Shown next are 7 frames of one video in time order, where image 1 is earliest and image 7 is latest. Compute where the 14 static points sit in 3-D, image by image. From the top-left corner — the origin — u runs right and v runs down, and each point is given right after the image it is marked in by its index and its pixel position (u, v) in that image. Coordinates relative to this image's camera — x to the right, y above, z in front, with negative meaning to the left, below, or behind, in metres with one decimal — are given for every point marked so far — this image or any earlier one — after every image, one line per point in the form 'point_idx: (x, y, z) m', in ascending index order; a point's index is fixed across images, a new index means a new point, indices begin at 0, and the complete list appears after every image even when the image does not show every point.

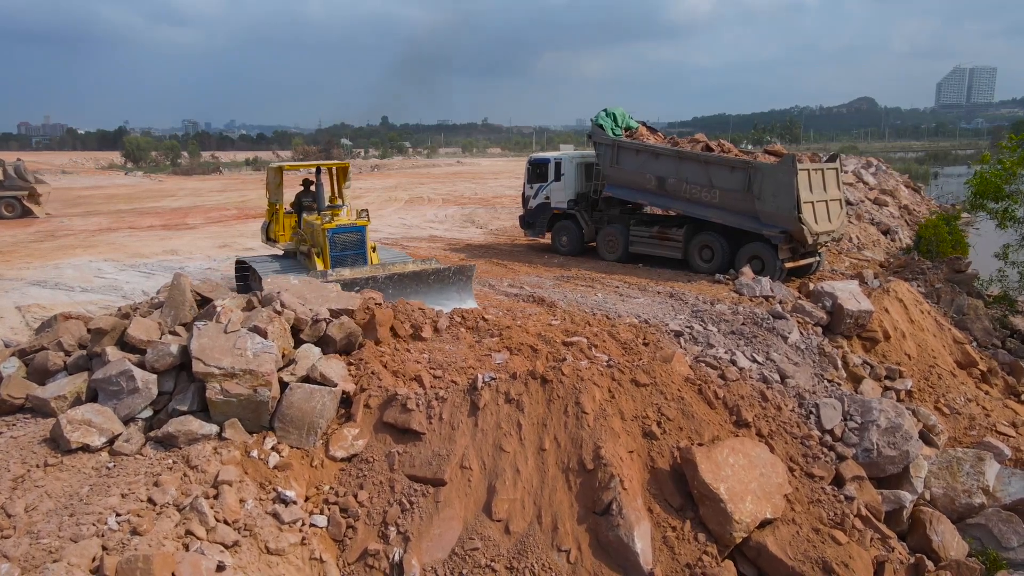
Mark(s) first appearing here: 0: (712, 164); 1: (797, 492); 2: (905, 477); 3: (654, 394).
0: (+3.0, +1.9, +10.1) m
1: (+2.2, -1.5, +5.2) m
2: (+3.3, -1.6, +5.8) m
3: (+1.1, -0.9, +5.5) m
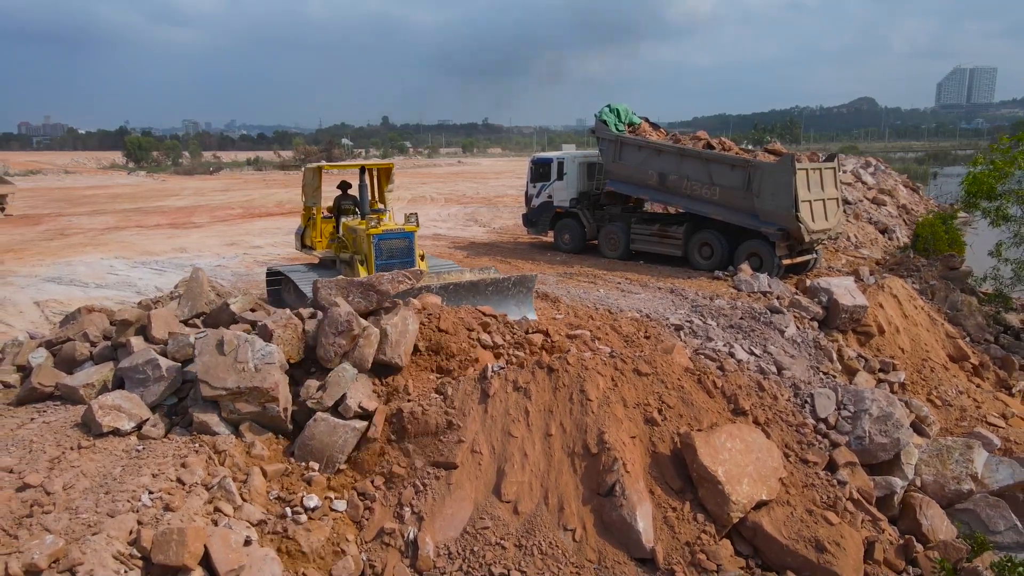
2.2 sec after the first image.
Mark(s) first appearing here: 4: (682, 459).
0: (+3.0, +1.9, +10.4) m
1: (+2.2, -1.5, +5.5) m
2: (+3.4, -1.5, +6.0) m
3: (+1.2, -0.8, +5.8) m
4: (+1.3, -1.3, +5.2) m
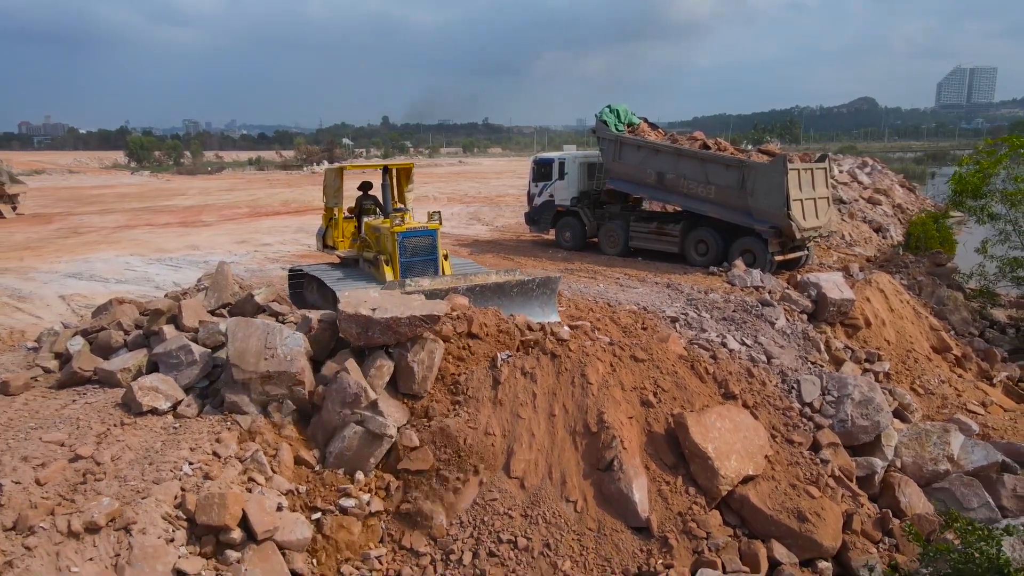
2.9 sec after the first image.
0: (+3.1, +2.0, +10.8) m
1: (+2.3, -1.4, +5.9) m
2: (+3.4, -1.5, +6.4) m
3: (+1.3, -0.7, +6.2) m
4: (+1.3, -1.2, +5.7) m
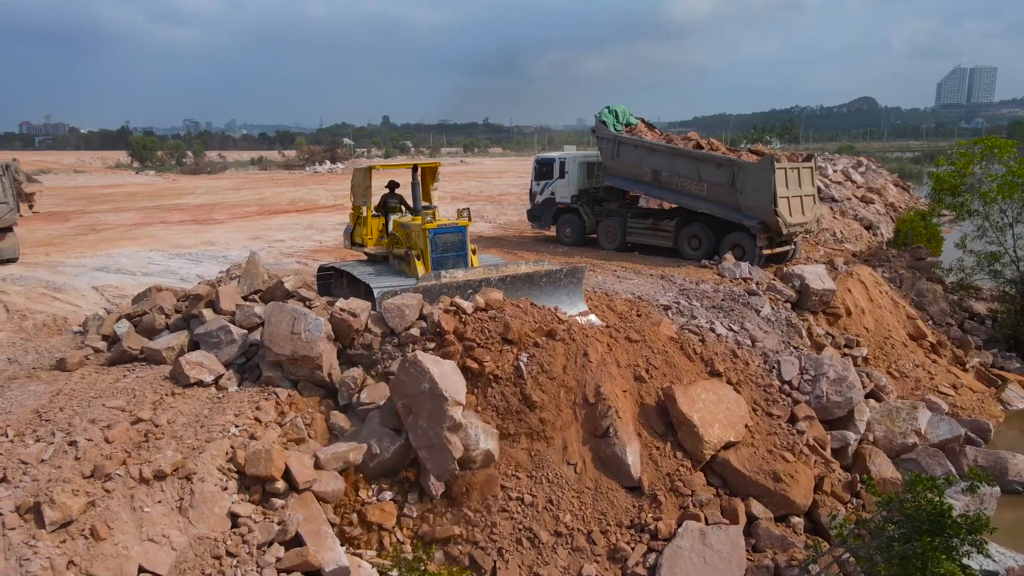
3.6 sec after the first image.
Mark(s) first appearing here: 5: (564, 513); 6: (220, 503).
0: (+3.2, +2.1, +11.4) m
1: (+2.3, -1.3, +6.5) m
2: (+3.5, -1.4, +7.1) m
3: (+1.3, -0.6, +6.9) m
4: (+1.4, -1.1, +6.3) m
5: (+0.5, -1.8, +5.5) m
6: (-2.0, -1.5, +4.8) m
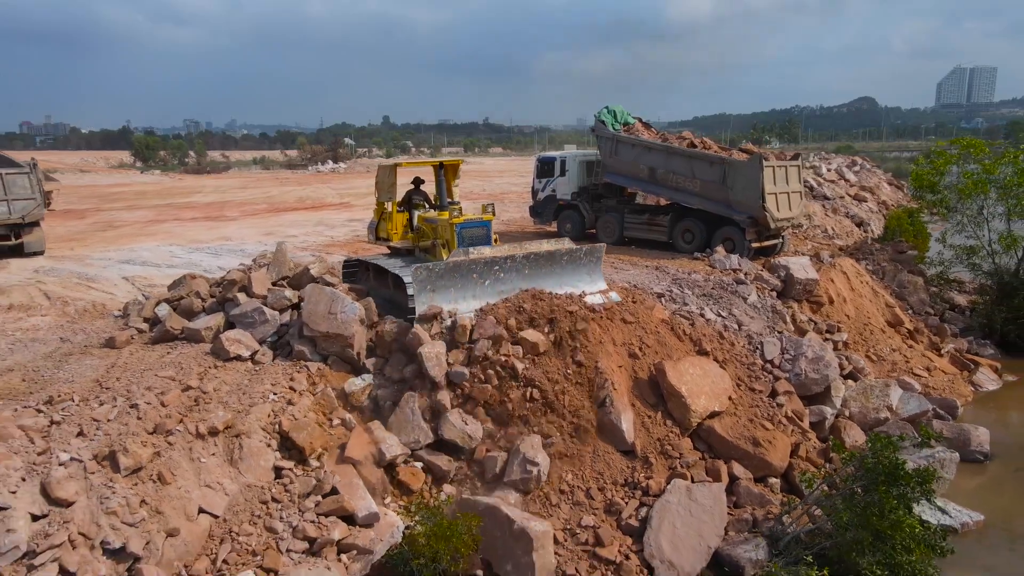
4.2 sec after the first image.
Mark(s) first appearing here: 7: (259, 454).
0: (+3.2, +2.3, +12.1) m
1: (+2.4, -1.2, +7.2) m
2: (+3.6, -1.2, +7.8) m
3: (+1.4, -0.5, +7.5) m
4: (+1.5, -1.0, +7.0) m
5: (+0.5, -1.6, +6.2) m
6: (-2.0, -1.3, +5.4) m
7: (-2.0, -1.3, +5.4) m
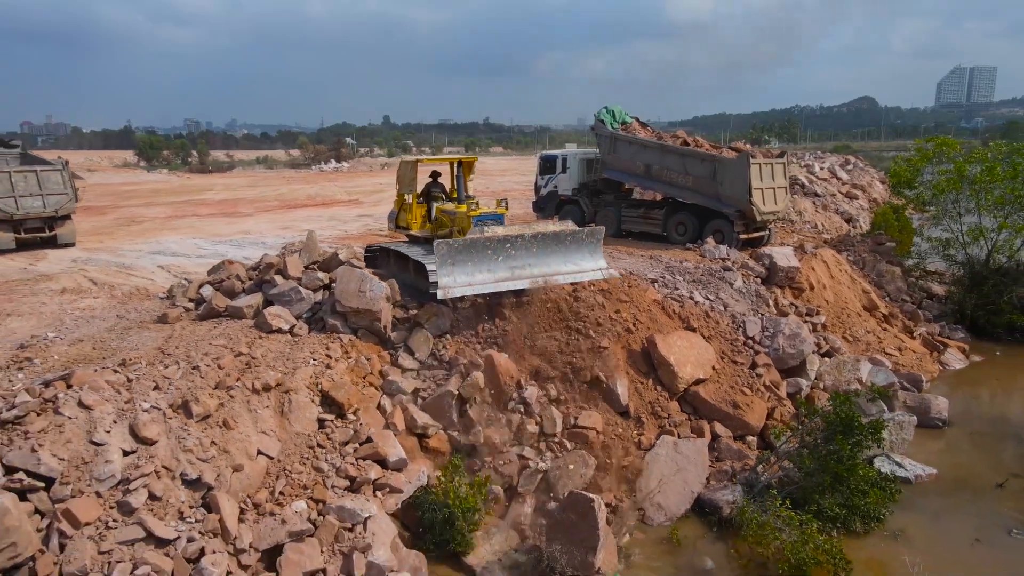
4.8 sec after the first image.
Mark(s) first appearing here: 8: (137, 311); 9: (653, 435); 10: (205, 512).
0: (+3.3, +2.5, +13.0) m
1: (+2.5, -0.9, +8.1) m
2: (+3.7, -1.0, +8.6) m
3: (+1.5, -0.2, +8.4) m
4: (+1.6, -0.8, +7.9) m
5: (+0.6, -1.4, +7.1) m
6: (-1.9, -1.1, +6.3) m
7: (-1.9, -1.1, +6.3) m
8: (-4.7, -0.3, +8.5) m
9: (+1.5, -1.5, +7.2) m
10: (-2.4, -1.7, +5.3) m
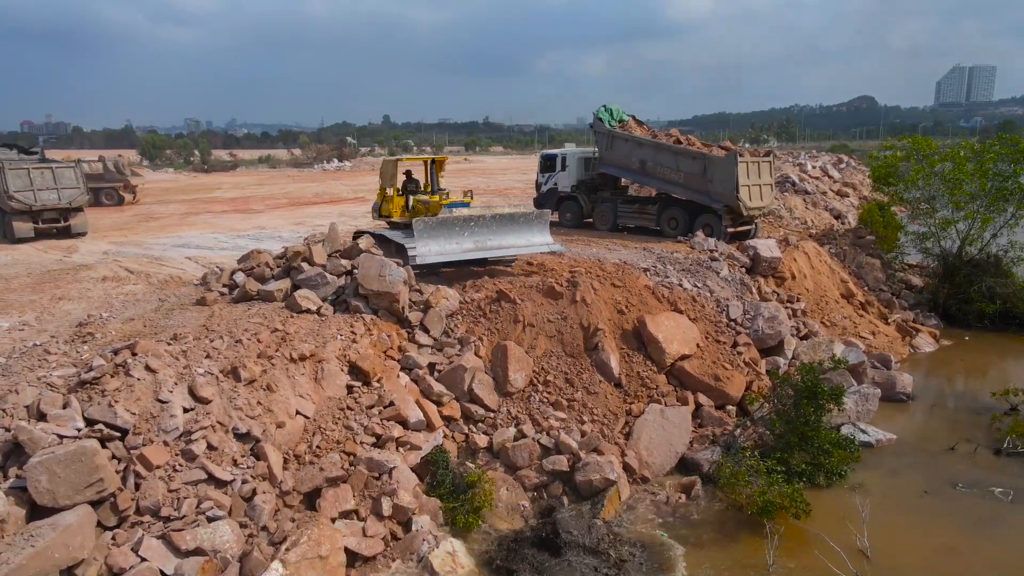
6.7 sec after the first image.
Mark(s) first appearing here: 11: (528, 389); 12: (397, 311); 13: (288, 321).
0: (+3.4, +2.7, +13.9) m
1: (+2.5, -0.8, +9.0) m
2: (+3.7, -0.8, +9.5) m
3: (+1.5, -0.1, +9.3) m
4: (+1.6, -0.6, +8.7) m
5: (+0.7, -1.3, +8.0) m
6: (-1.8, -1.0, +7.2) m
7: (-1.8, -0.9, +7.2) m
8: (-4.6, -0.1, +9.4) m
9: (+1.5, -1.4, +8.0) m
10: (-2.3, -1.5, +6.2) m
11: (+0.1, -1.1, +8.1) m
12: (-1.4, -0.3, +8.5) m
13: (-2.6, -0.4, +7.9) m
